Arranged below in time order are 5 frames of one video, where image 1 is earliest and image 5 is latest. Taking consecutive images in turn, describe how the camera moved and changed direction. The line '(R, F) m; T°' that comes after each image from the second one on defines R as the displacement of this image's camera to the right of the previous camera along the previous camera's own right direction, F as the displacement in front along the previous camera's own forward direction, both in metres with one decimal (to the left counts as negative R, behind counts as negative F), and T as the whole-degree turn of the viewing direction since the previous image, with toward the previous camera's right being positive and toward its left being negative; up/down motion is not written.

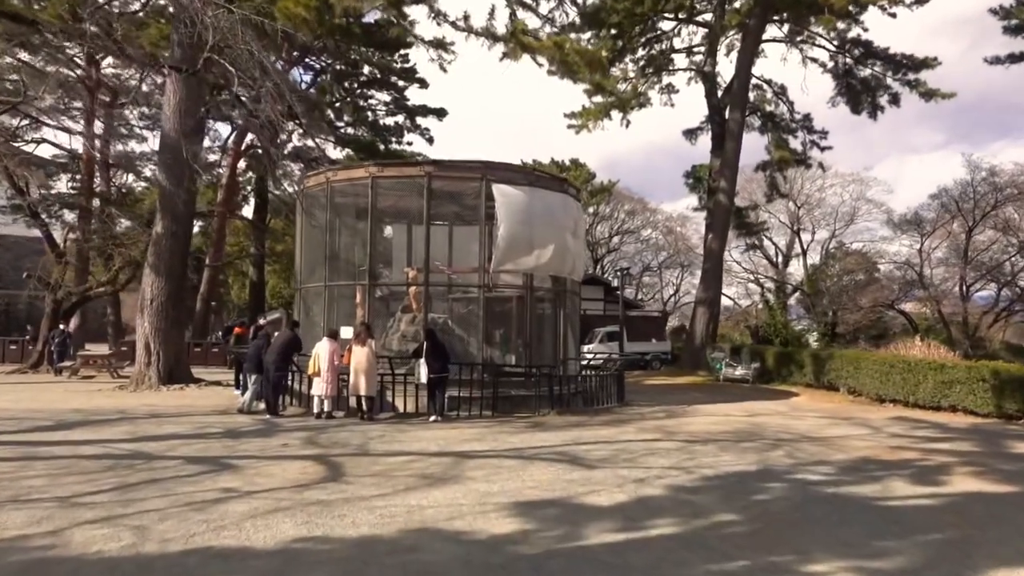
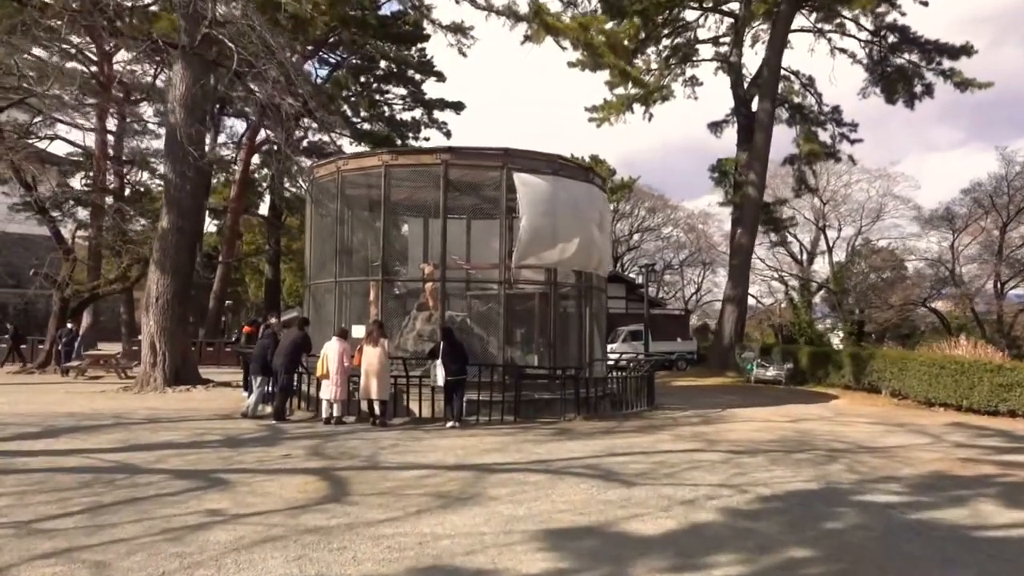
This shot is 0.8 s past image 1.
(-0.1, +1.1) m; -1°
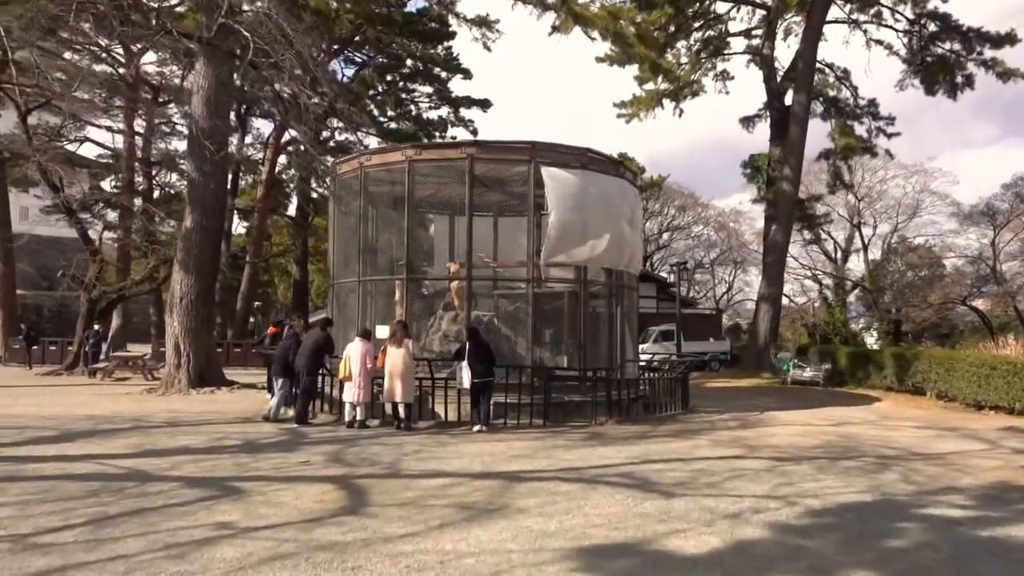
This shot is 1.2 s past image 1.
(0.0, +0.5) m; -2°
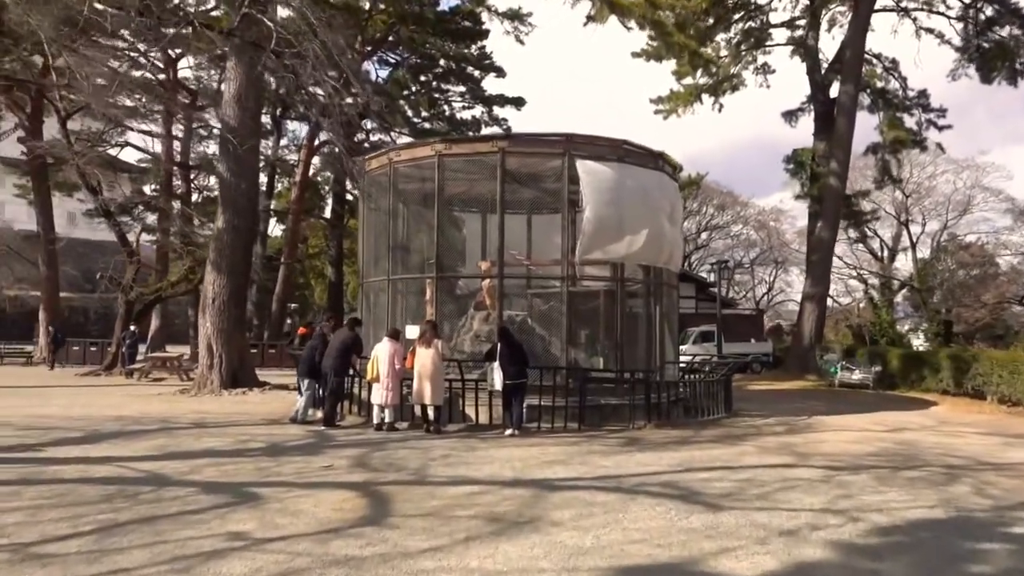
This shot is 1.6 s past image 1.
(0.0, +0.5) m; -2°
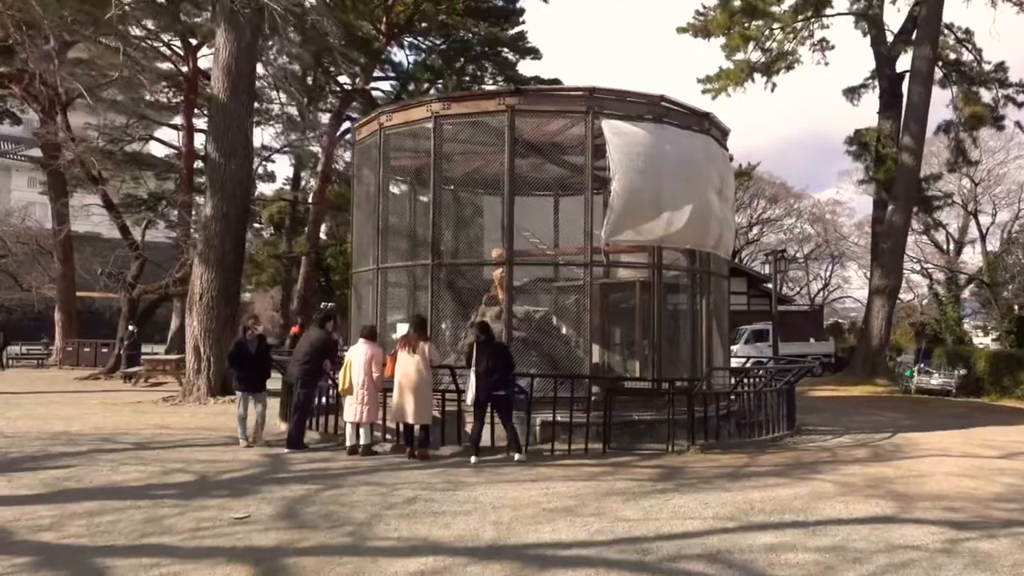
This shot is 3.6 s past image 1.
(+0.5, +2.6) m; -3°
